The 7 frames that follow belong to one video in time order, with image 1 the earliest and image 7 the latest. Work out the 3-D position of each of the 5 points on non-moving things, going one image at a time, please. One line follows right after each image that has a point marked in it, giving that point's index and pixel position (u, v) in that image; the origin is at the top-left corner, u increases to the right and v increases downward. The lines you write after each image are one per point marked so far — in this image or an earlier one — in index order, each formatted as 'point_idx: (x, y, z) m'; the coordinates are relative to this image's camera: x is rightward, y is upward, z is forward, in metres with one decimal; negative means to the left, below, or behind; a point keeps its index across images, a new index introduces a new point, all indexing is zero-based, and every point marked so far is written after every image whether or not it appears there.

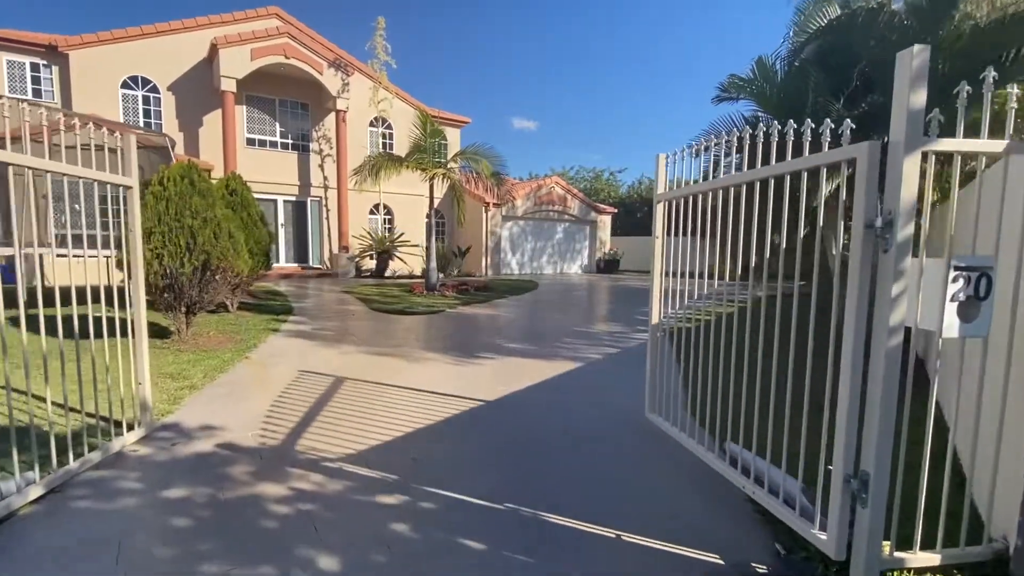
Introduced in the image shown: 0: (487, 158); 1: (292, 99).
0: (-0.7, +3.5, +13.6) m
1: (-7.9, +6.8, +18.4) m
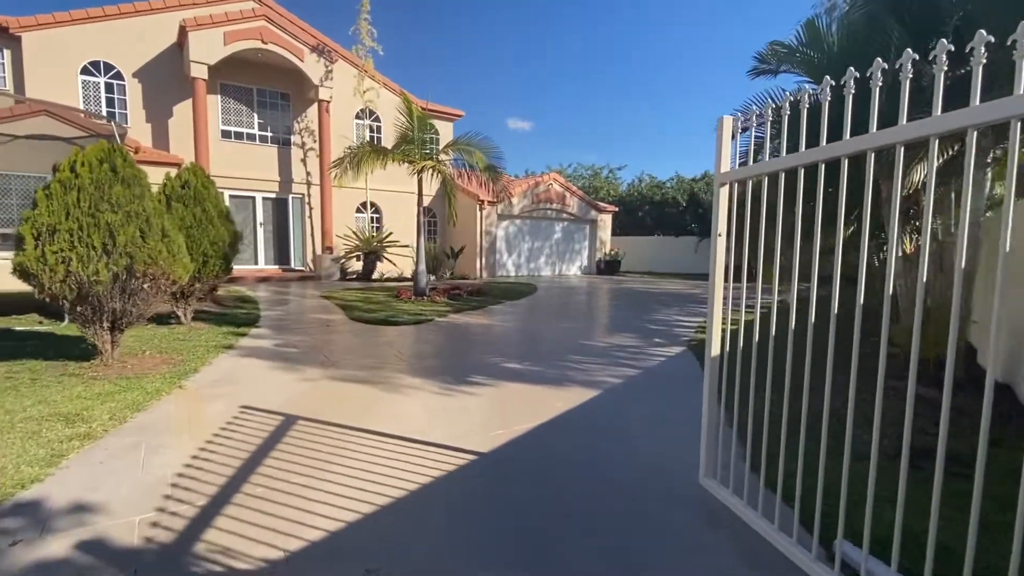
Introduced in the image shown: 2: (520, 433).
0: (-0.8, +3.4, +12.4) m
1: (-8.0, +6.6, +17.1) m
2: (+0.1, -1.2, +4.2) m
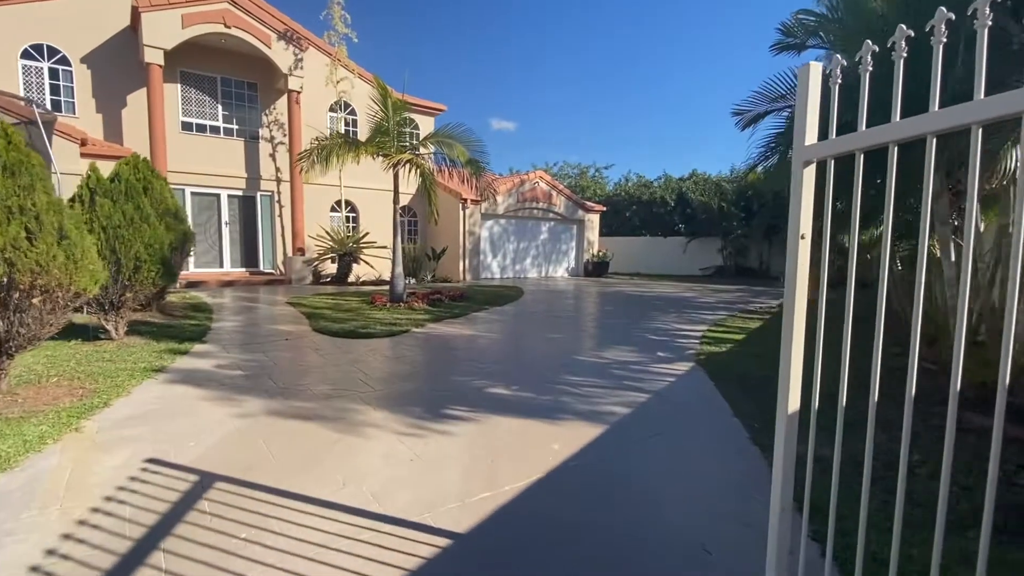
0: (-1.1, +3.3, +11.4) m
1: (-8.5, +6.5, +15.9) m
2: (0.0, -1.3, +3.2) m
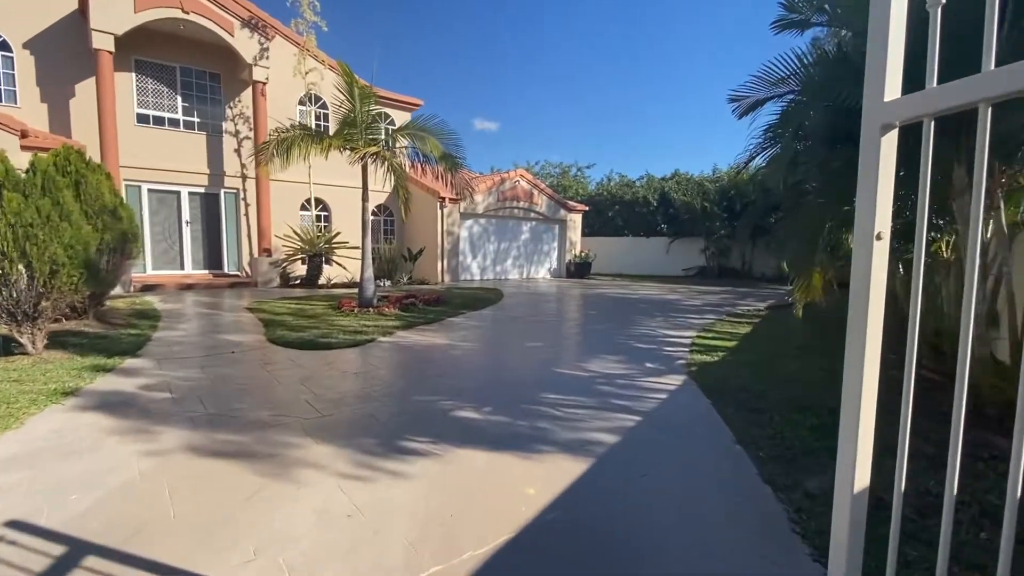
0: (-1.6, +3.2, +10.7) m
1: (-9.1, +6.4, +14.9) m
2: (-0.2, -1.4, +2.5) m
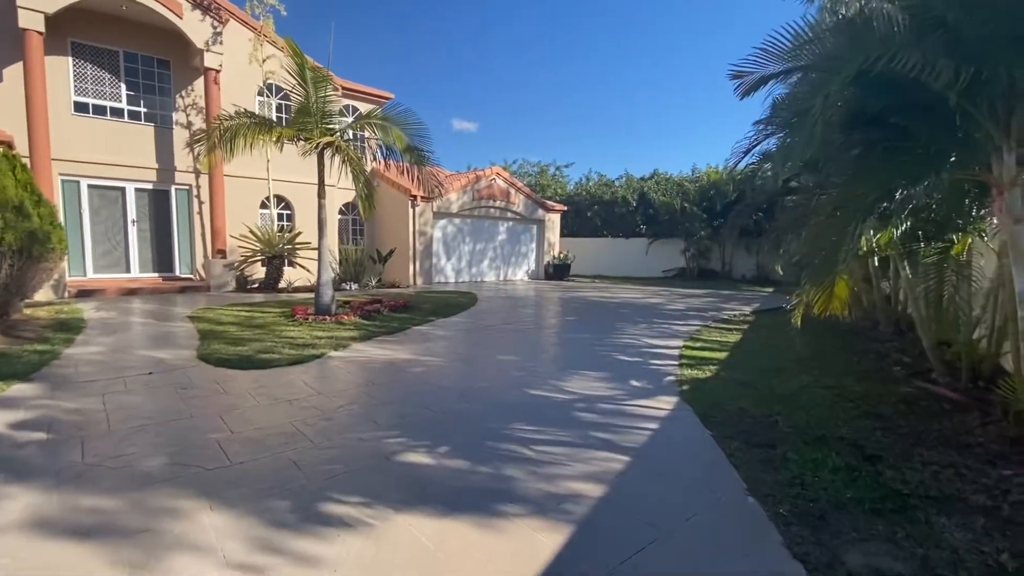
0: (-2.1, +3.1, +9.7) m
1: (-9.8, +6.3, +13.7) m
2: (-0.4, -1.5, +1.7) m
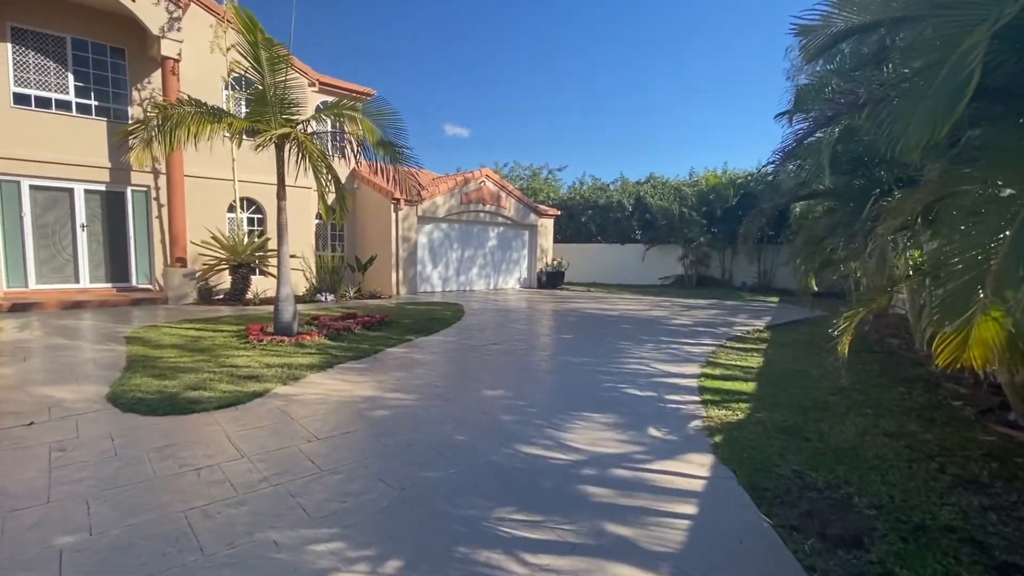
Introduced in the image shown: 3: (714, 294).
0: (-2.3, +2.8, +8.5) m
1: (-10.1, +6.0, +12.4) m
2: (-0.5, -1.6, +0.4) m
3: (+7.6, -0.2, +19.2) m
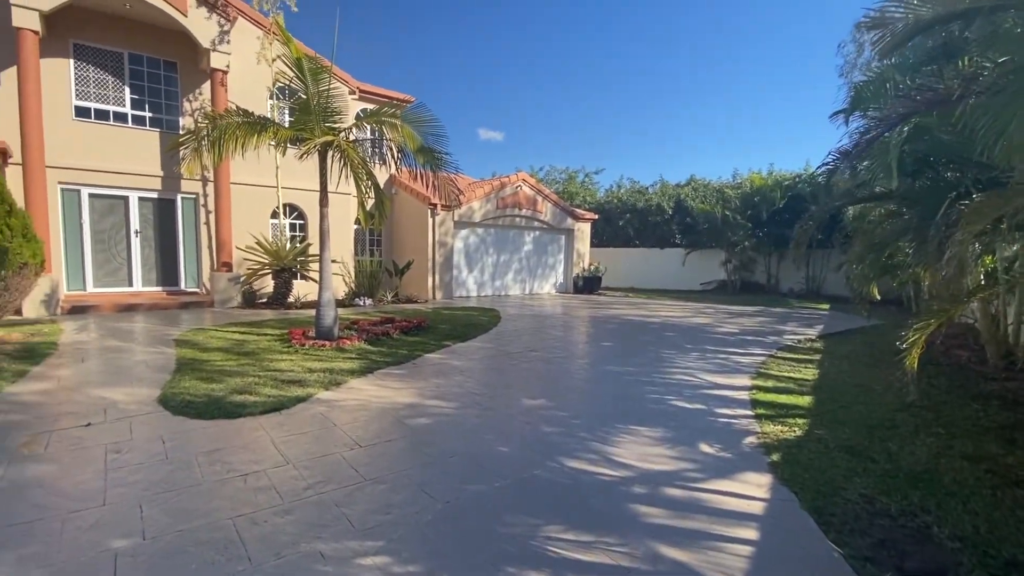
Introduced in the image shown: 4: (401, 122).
0: (-1.6, +2.7, +8.6) m
1: (-9.1, +5.9, +12.9) m
2: (-0.3, -1.7, +0.3) m
3: (+8.9, -0.5, +18.6) m
4: (-1.8, +2.7, +8.5) m
